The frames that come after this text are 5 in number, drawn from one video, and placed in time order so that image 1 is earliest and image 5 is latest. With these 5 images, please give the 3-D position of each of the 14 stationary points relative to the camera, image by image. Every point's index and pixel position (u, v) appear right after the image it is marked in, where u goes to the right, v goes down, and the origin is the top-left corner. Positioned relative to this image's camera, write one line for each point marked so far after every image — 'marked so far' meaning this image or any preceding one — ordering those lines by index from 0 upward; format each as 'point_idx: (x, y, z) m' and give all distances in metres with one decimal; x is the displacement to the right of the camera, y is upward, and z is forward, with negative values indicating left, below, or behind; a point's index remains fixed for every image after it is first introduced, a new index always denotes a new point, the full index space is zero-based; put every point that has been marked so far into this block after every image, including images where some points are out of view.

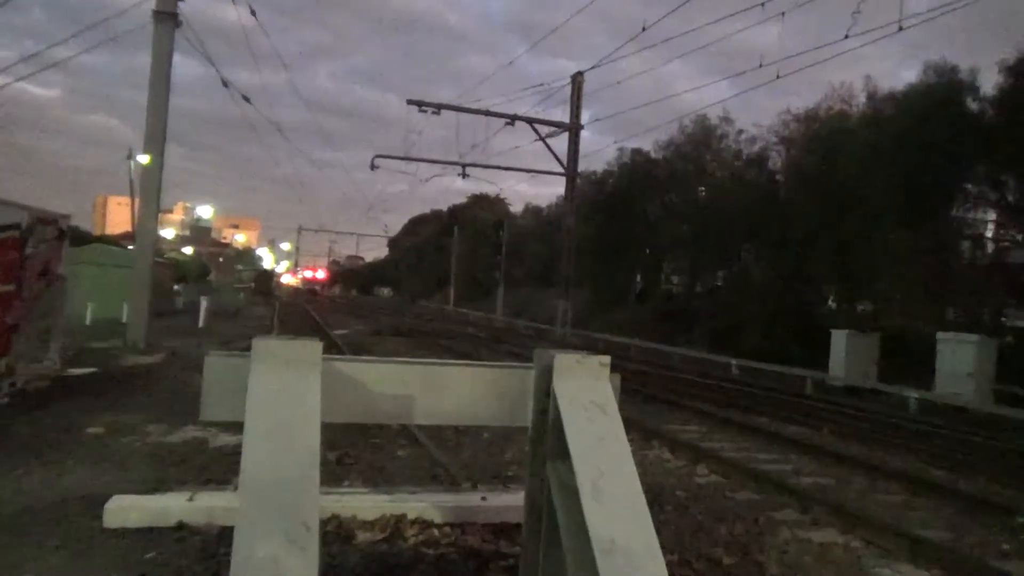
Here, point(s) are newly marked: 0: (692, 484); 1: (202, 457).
0: (+2.6, -2.8, +14.5) m
1: (-4.0, -2.2, +13.0) m
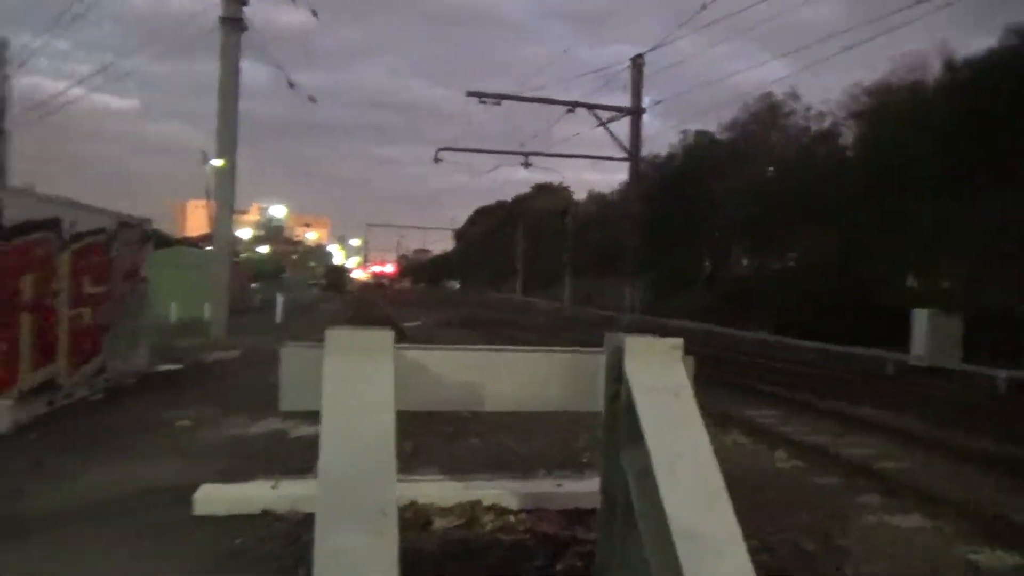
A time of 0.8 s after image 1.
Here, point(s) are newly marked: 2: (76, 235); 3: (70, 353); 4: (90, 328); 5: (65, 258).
0: (+3.7, -2.6, +14.3) m
1: (-3.0, -2.1, +13.4) m
2: (-6.6, +0.8, +15.2) m
3: (-6.5, -0.9, +14.8) m
4: (-6.6, -0.6, +15.6) m
5: (-6.5, +0.4, +14.6) m
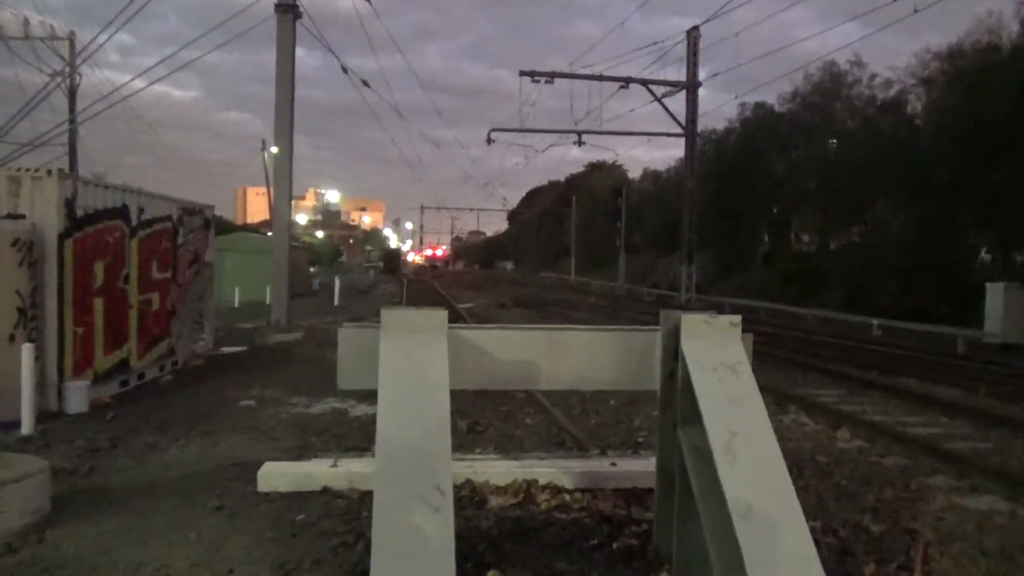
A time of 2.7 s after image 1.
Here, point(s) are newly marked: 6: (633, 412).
0: (+4.5, -2.2, +14.1) m
1: (-2.3, -1.9, +13.7) m
2: (-5.7, +1.1, +15.8) m
3: (-5.7, -0.7, +15.4) m
4: (-5.7, -0.4, +16.2) m
5: (-5.7, +0.7, +15.2) m
6: (+1.8, -1.9, +15.0) m
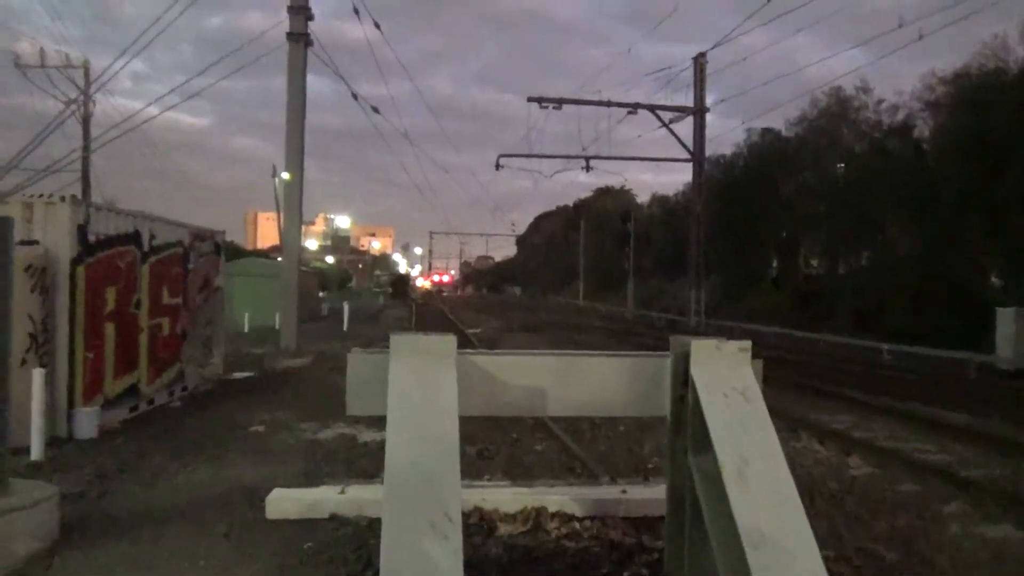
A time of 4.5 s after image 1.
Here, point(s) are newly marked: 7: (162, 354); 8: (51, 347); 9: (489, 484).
0: (+4.6, -2.6, +14.0) m
1: (-2.2, -2.2, +13.7) m
2: (-5.6, +0.7, +15.9) m
3: (-5.6, -1.1, +15.5) m
4: (-5.5, -0.8, +16.2) m
5: (-5.6, +0.3, +15.3) m
6: (+1.9, -2.2, +14.9) m
7: (-5.5, -1.0, +15.9) m
8: (-6.0, -0.8, +13.1) m
9: (-0.3, -2.4, +12.5) m
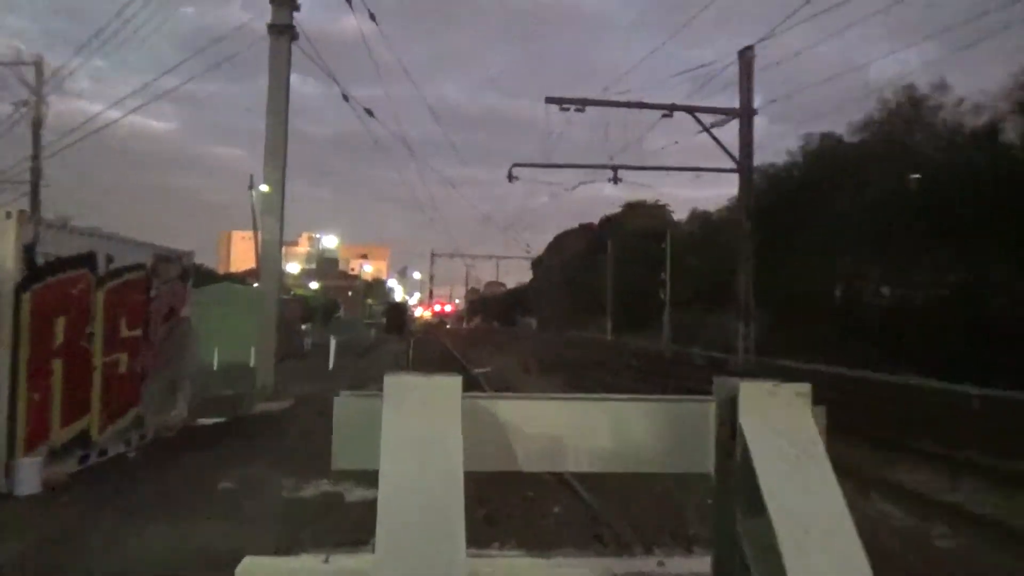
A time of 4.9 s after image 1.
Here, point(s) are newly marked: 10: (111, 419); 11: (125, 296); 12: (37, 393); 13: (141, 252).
0: (+4.8, -3.0, +11.8) m
1: (-2.0, -2.6, +11.6) m
2: (-5.4, +0.2, +13.9) m
3: (-5.4, -1.5, +13.4) m
4: (-5.3, -1.2, +14.2) m
5: (-5.4, -0.1, +13.3) m
6: (+2.1, -2.6, +12.8) m
7: (-5.3, -1.5, +13.9) m
8: (-5.8, -1.1, +11.1) m
9: (-0.1, -2.8, +10.4) m
10: (-5.4, -1.8, +13.7) m
11: (-5.3, -0.1, +14.0) m
12: (-5.5, -1.2, +11.7) m
13: (-5.3, +0.5, +14.6) m
